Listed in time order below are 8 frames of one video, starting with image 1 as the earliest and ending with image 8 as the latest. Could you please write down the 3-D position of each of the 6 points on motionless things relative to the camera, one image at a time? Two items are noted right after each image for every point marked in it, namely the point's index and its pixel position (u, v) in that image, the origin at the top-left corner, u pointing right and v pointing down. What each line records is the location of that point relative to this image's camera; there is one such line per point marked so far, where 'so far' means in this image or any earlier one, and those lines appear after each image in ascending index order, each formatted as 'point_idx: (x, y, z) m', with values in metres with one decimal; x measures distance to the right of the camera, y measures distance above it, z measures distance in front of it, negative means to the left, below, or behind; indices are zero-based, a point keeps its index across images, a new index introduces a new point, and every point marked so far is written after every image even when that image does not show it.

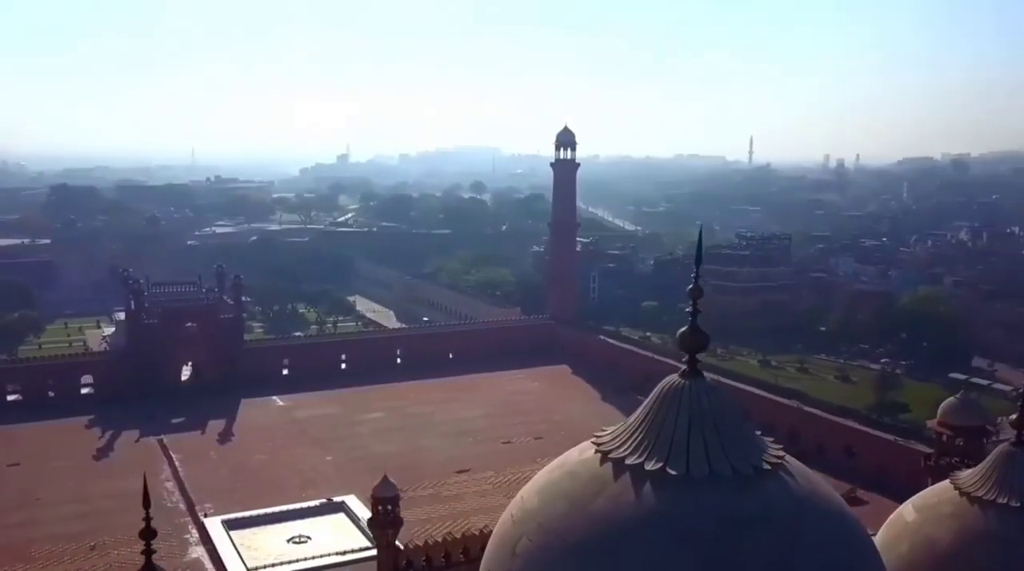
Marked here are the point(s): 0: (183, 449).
0: (-4.6, -2.3, +13.4) m
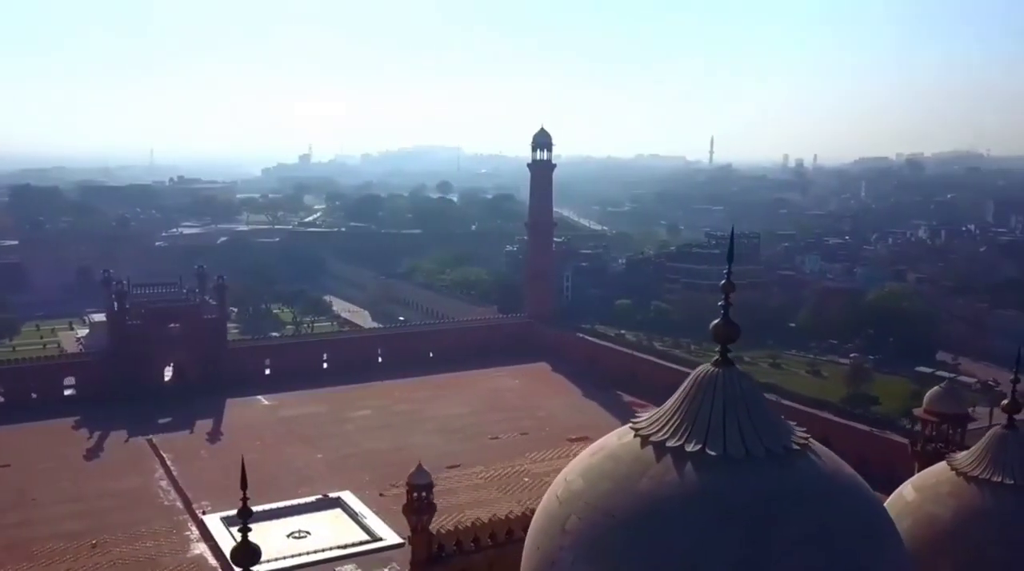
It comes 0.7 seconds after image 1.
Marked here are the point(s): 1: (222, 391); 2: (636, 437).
0: (-4.7, -2.3, +13.5) m
1: (-5.1, -1.8, +17.0) m
2: (+0.6, -0.7, +4.4) m
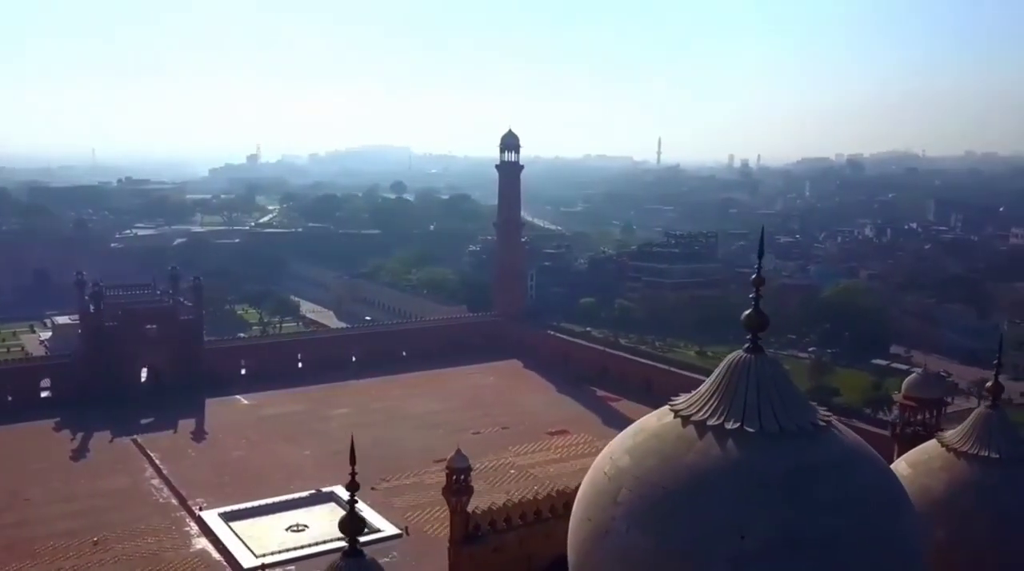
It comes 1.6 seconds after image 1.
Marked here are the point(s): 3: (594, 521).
0: (-5.0, -2.3, +13.6) m
1: (-5.5, -1.9, +17.1) m
2: (+0.8, -0.7, +4.9) m
3: (+0.4, -1.2, +4.8) m
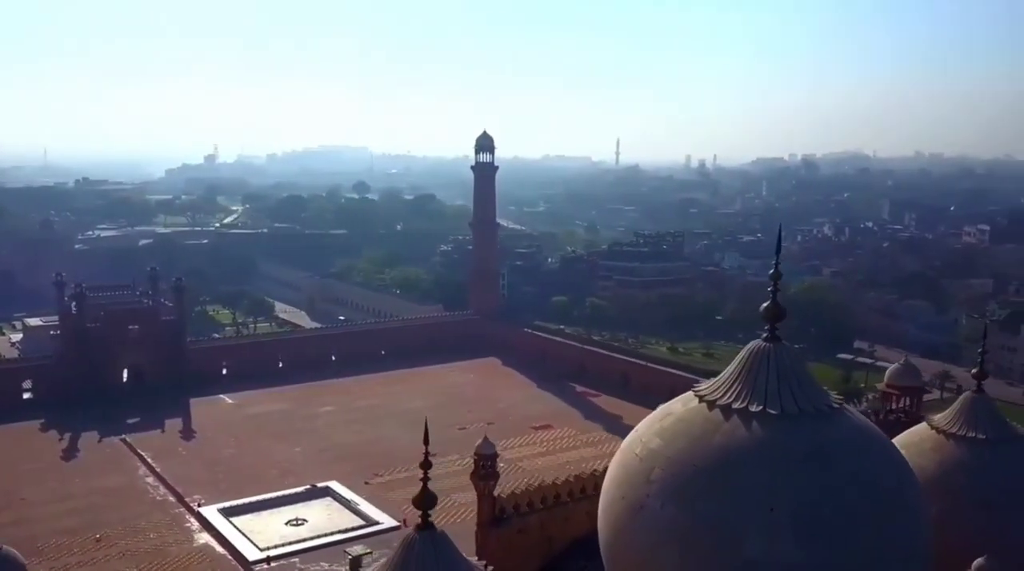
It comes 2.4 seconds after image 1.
0: (-5.1, -2.3, +13.7) m
1: (-5.9, -1.9, +17.2) m
2: (+1.0, -0.6, +5.2) m
3: (+0.6, -1.1, +5.1) m
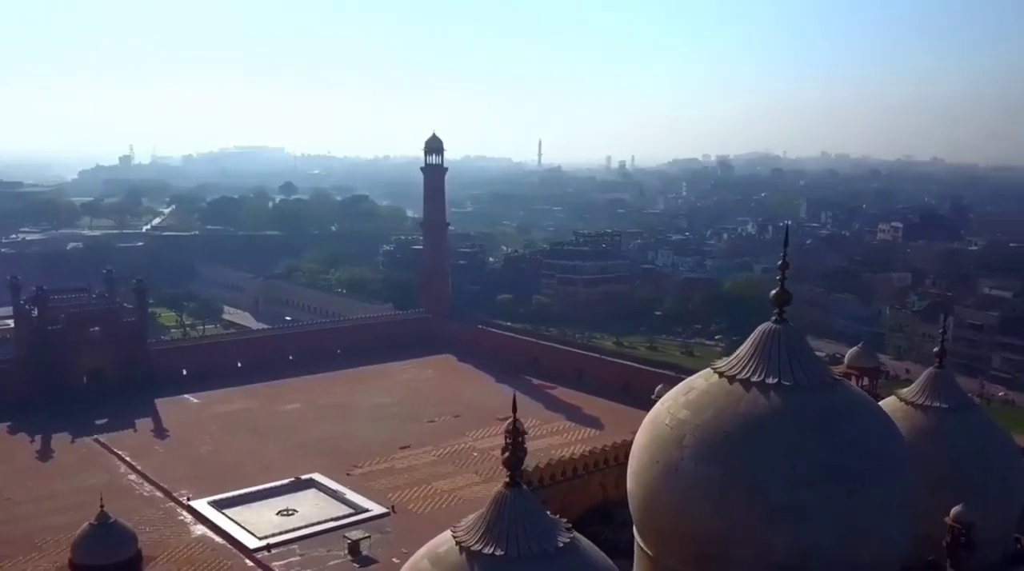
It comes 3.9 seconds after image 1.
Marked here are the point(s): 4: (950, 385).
0: (-5.6, -2.3, +13.9) m
1: (-6.6, -1.9, +17.3) m
2: (+1.3, -0.6, +6.0) m
3: (+0.9, -1.1, +5.8) m
4: (+3.2, -0.7, +7.2) m
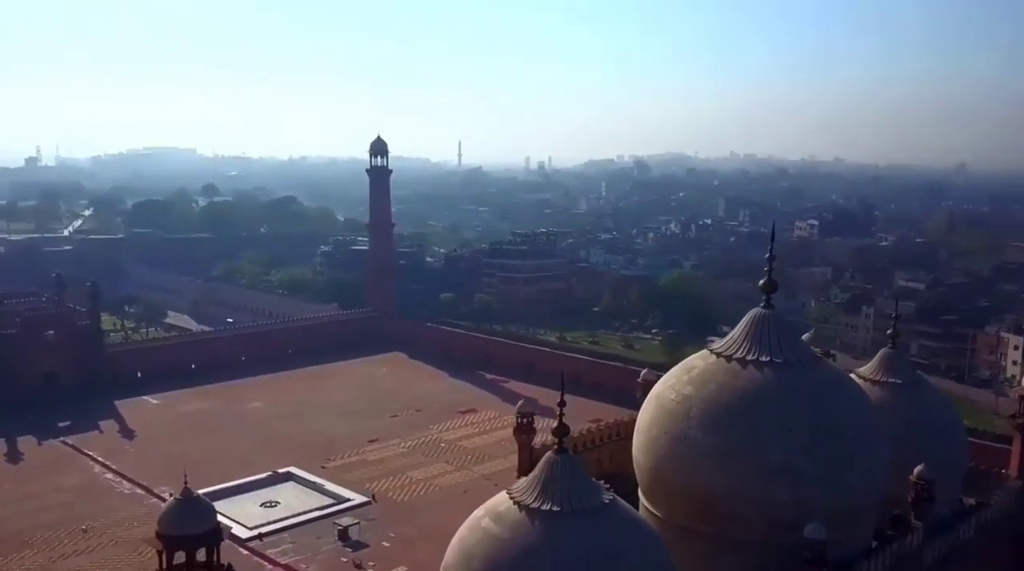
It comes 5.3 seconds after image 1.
0: (-6.1, -2.4, +14.0) m
1: (-7.4, -2.0, +17.3) m
2: (+1.4, -0.5, +6.8) m
3: (+1.1, -1.0, +6.6) m
4: (+3.3, -0.6, +8.1) m
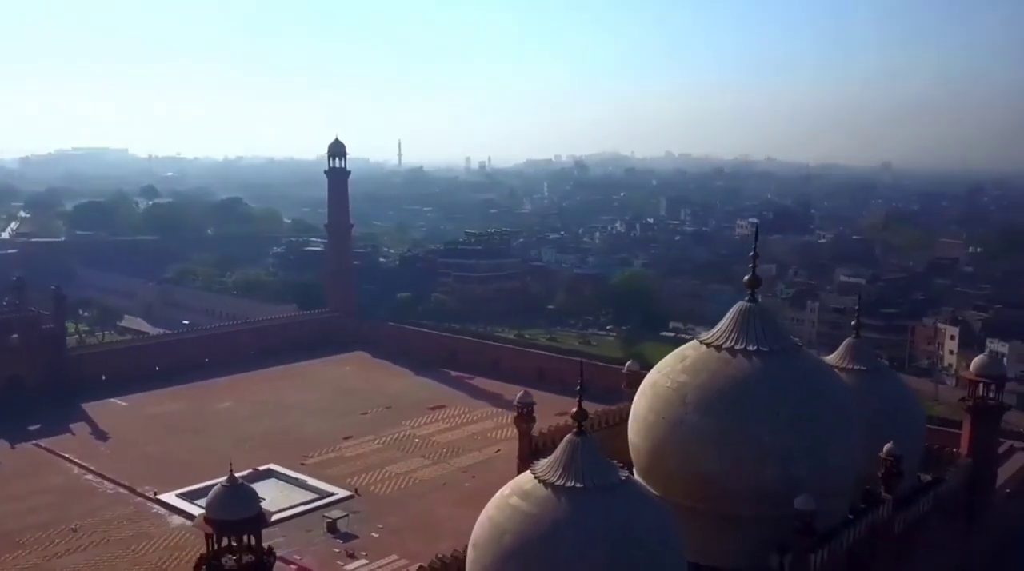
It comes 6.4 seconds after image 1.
0: (-6.5, -2.4, +14.1) m
1: (-8.0, -2.0, +17.3) m
2: (+1.5, -0.5, +7.3) m
3: (+1.1, -1.0, +7.1) m
4: (+3.2, -0.6, +8.8) m
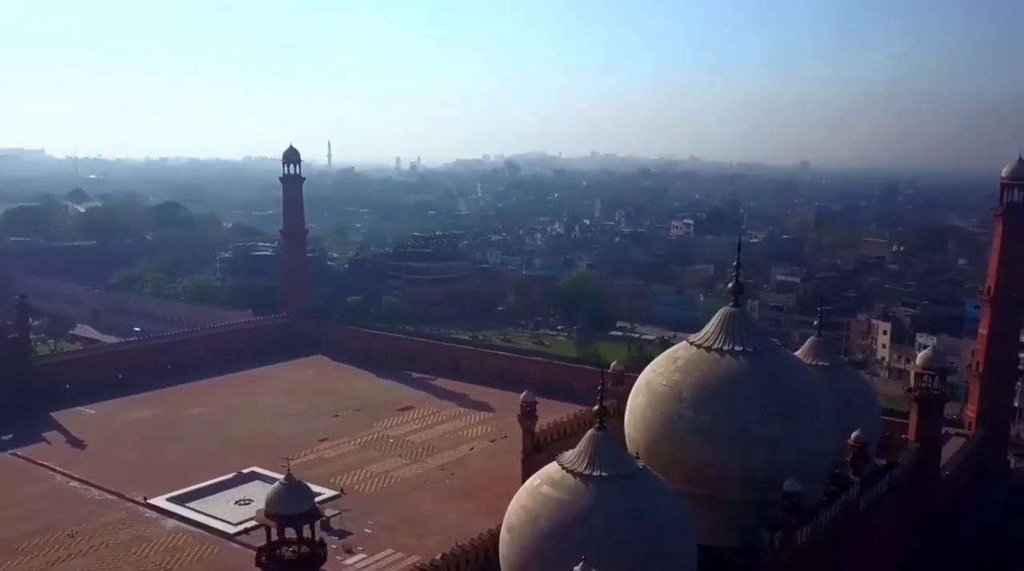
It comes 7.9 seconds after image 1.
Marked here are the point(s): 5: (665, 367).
0: (-6.9, -2.6, +14.3) m
1: (-8.6, -2.2, +17.4) m
2: (+1.6, -0.5, +8.1) m
3: (+1.2, -1.0, +7.9) m
4: (+3.2, -0.6, +9.7) m
5: (+1.3, -0.7, +8.2) m
